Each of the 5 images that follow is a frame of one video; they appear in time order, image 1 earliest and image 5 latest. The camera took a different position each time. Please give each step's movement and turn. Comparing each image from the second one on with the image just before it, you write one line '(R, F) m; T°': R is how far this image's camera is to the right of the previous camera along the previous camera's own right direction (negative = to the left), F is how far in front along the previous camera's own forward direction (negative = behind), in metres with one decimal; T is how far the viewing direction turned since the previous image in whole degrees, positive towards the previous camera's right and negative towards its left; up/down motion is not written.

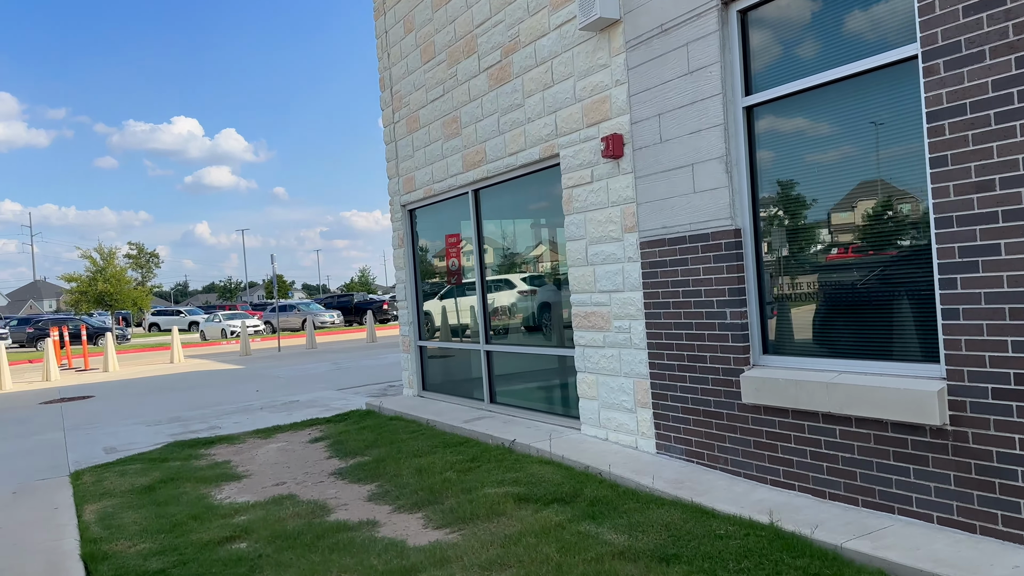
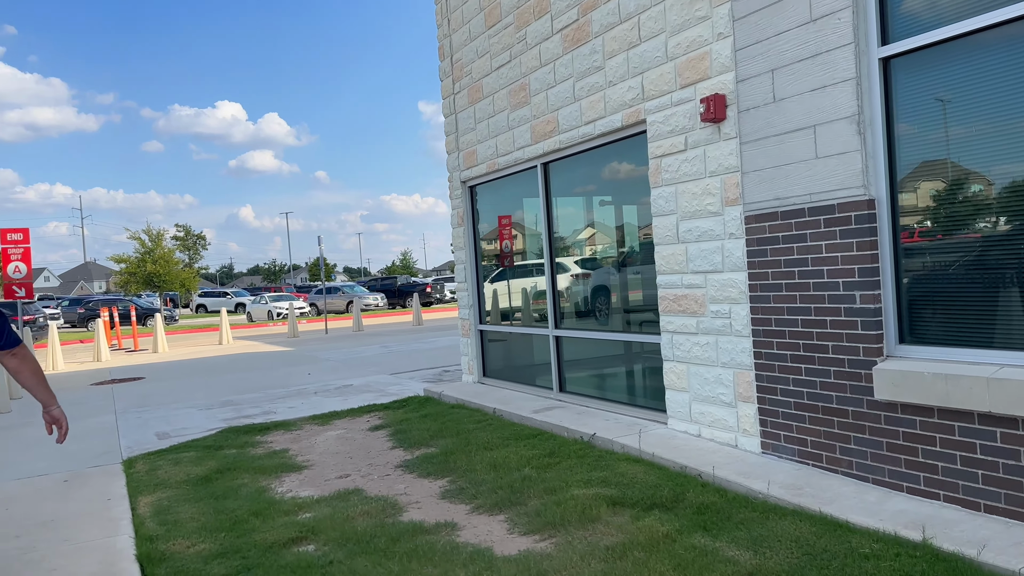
(-0.3, +0.5) m; -3°
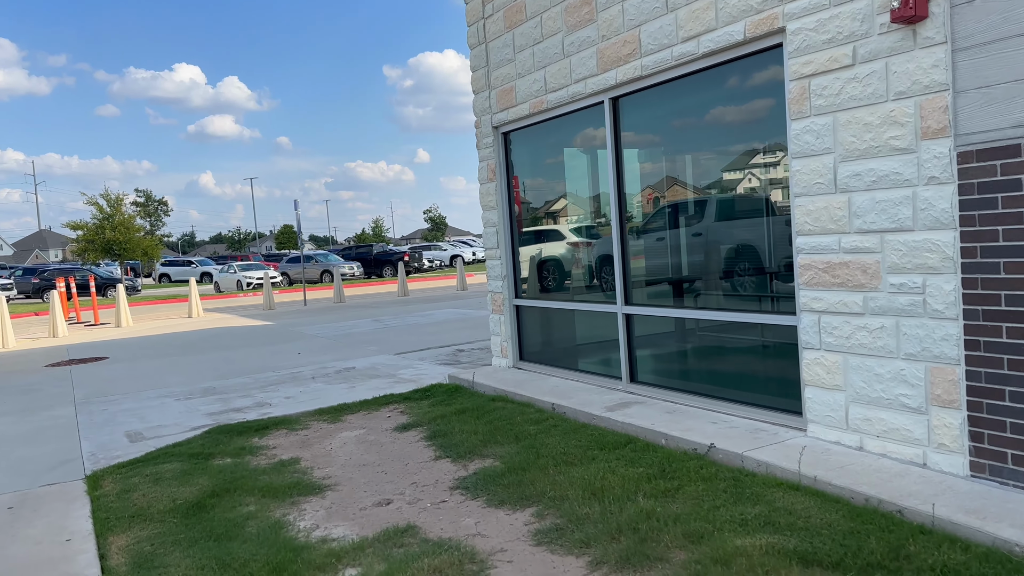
(-0.7, +1.4) m; +2°
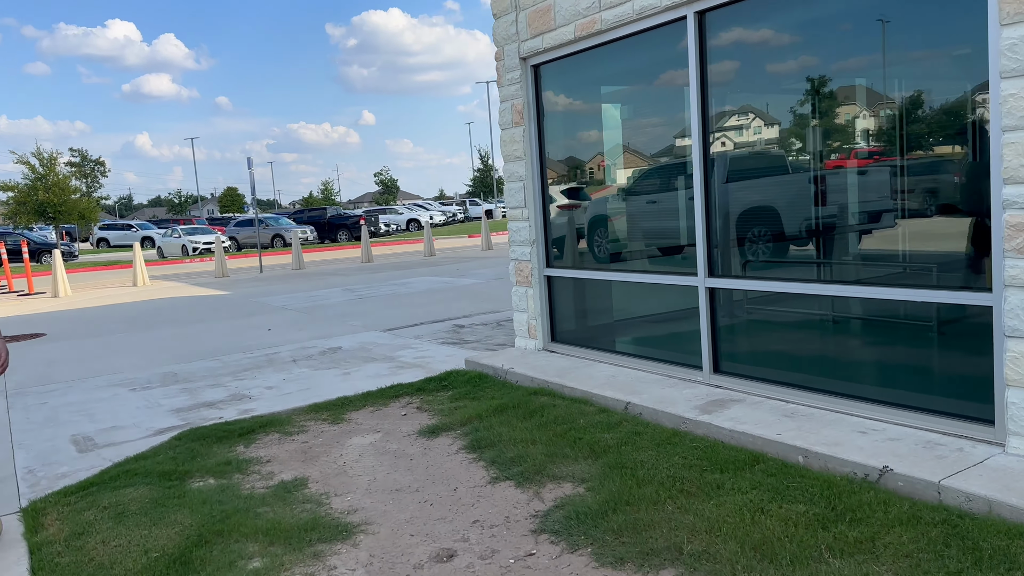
(-0.6, +1.2) m; +4°
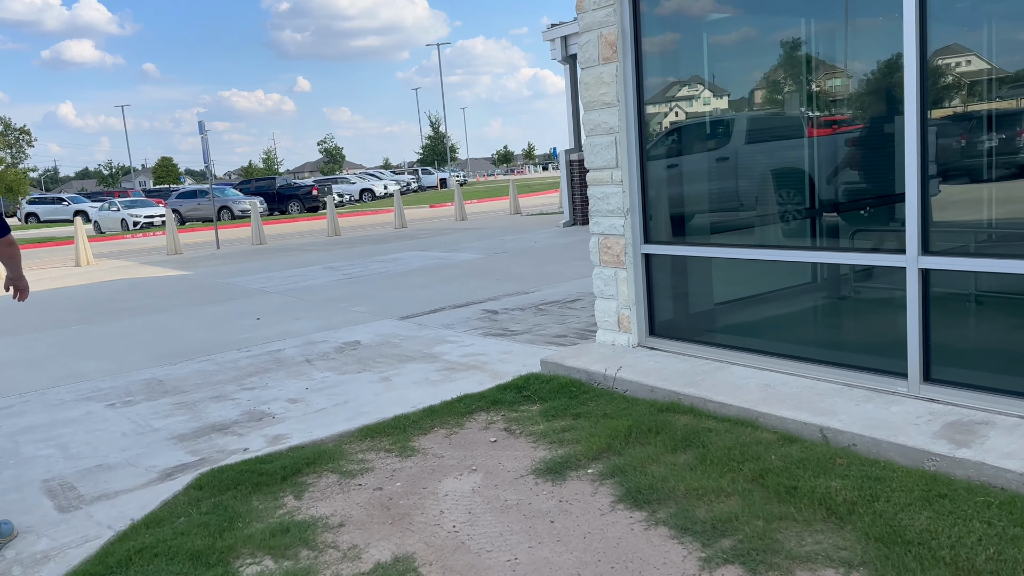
(-0.9, +1.3) m; +4°
